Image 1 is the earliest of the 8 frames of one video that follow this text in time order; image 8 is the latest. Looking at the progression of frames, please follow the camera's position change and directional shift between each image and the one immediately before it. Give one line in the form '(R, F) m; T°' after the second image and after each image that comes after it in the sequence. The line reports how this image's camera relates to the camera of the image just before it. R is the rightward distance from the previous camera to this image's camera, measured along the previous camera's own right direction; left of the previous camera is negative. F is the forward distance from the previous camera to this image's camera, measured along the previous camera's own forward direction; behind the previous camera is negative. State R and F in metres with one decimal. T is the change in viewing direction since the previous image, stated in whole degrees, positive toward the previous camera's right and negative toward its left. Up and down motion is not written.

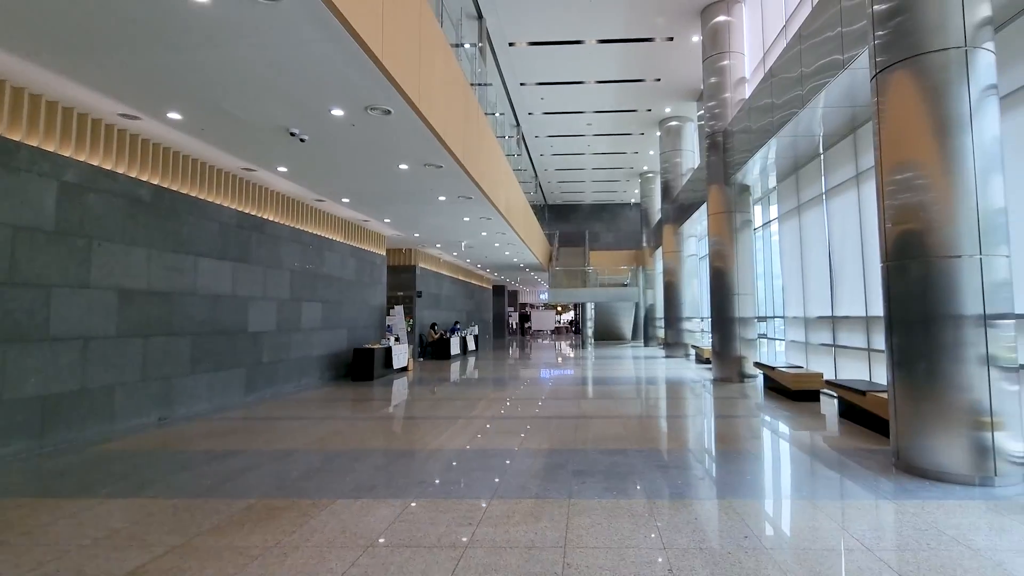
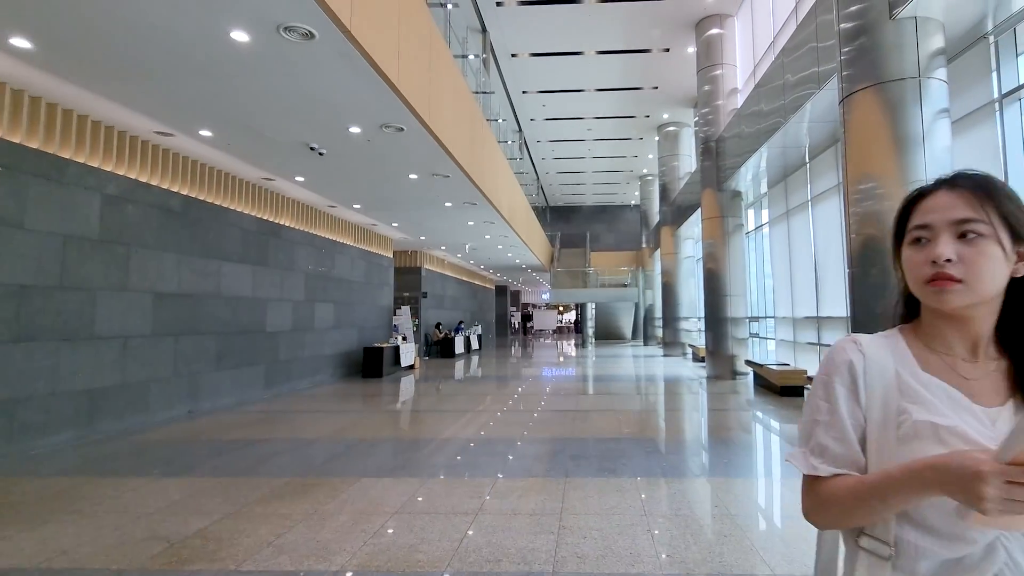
(0.0, -0.6) m; 0°
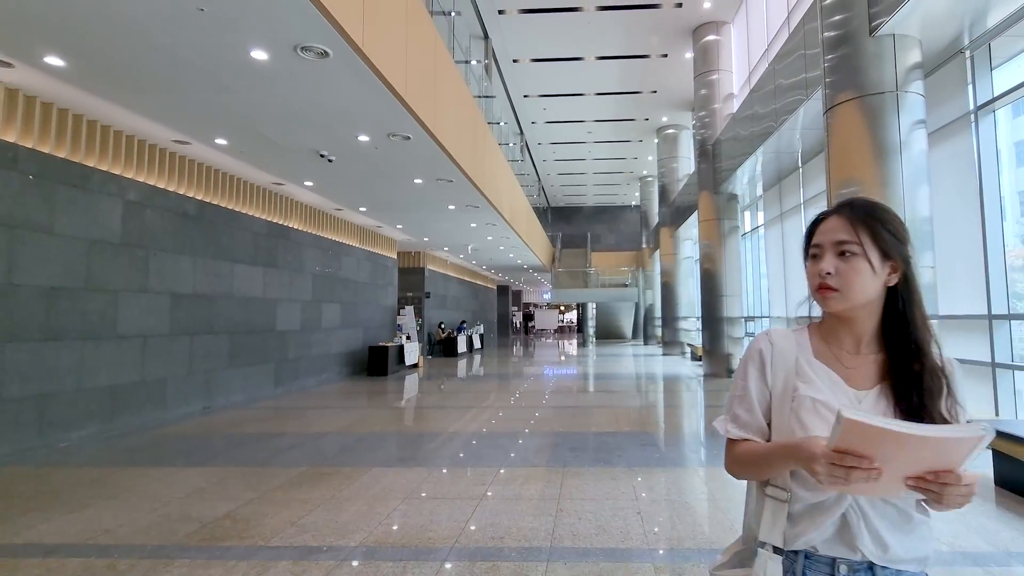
(0.0, -0.3) m; 0°
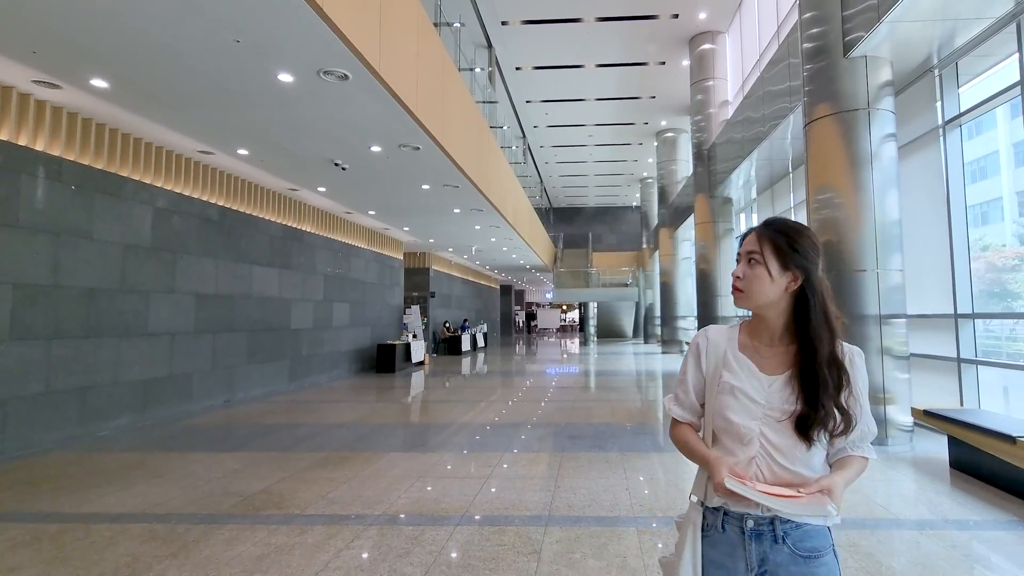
(0.0, -0.5) m; 0°
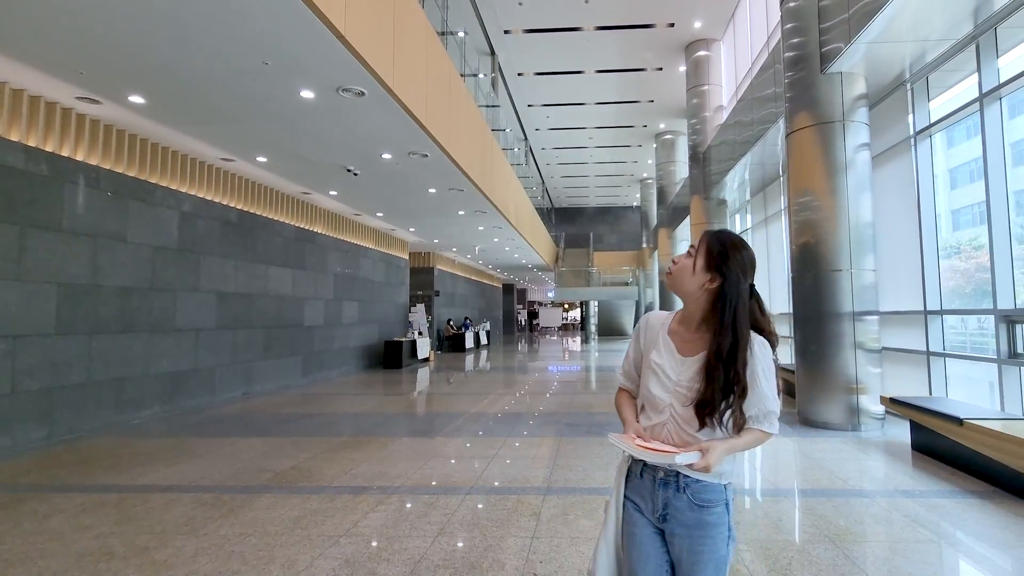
(0.0, -0.5) m; 0°
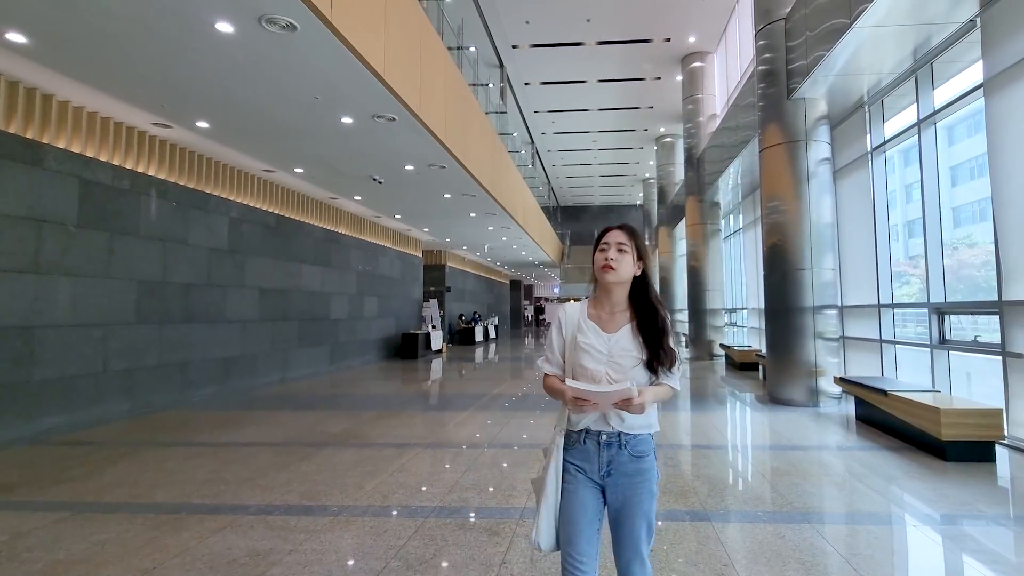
(0.0, -1.2) m; -1°
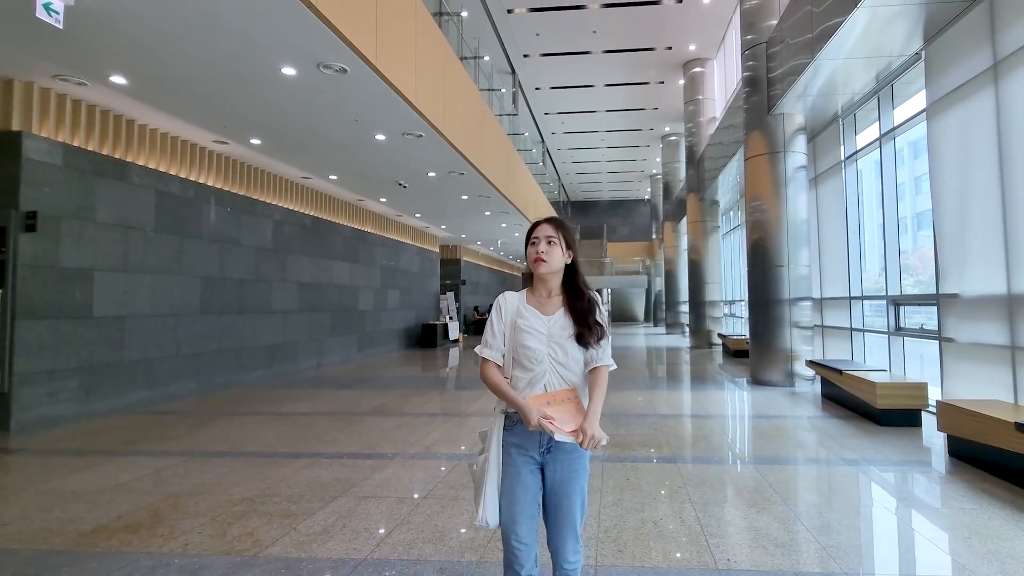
(0.0, -1.2) m; -1°
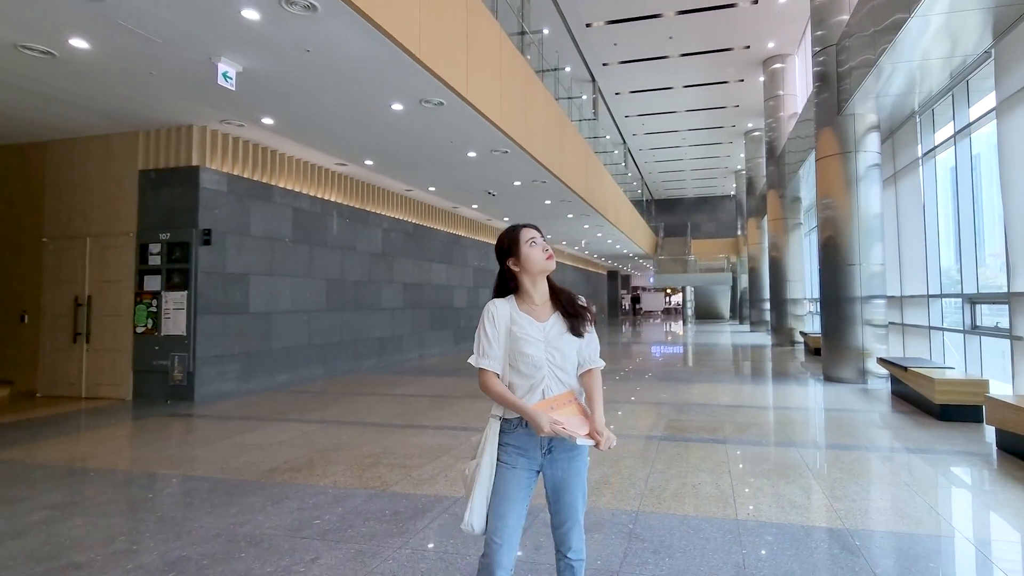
(+0.2, -1.0) m; -9°
